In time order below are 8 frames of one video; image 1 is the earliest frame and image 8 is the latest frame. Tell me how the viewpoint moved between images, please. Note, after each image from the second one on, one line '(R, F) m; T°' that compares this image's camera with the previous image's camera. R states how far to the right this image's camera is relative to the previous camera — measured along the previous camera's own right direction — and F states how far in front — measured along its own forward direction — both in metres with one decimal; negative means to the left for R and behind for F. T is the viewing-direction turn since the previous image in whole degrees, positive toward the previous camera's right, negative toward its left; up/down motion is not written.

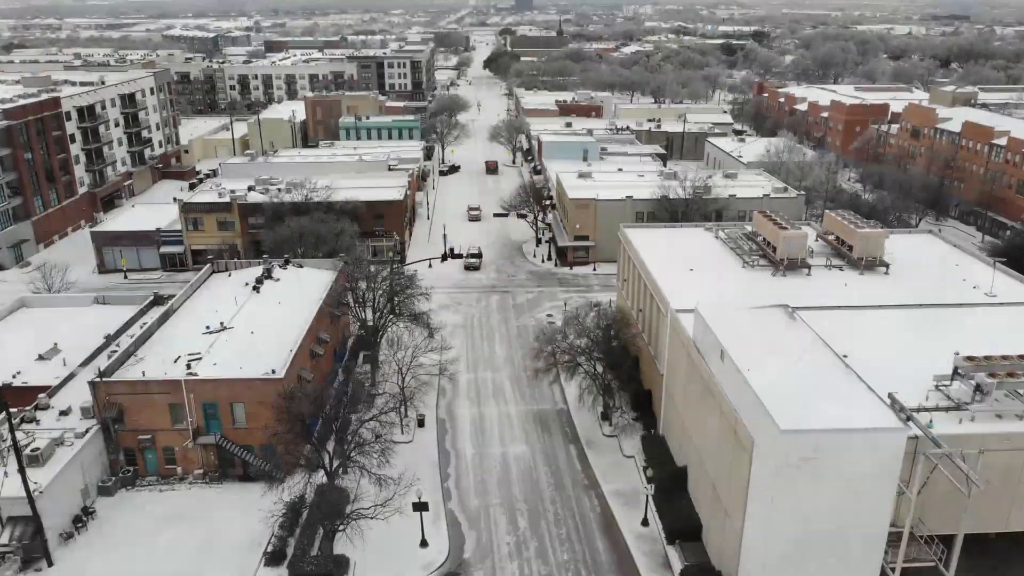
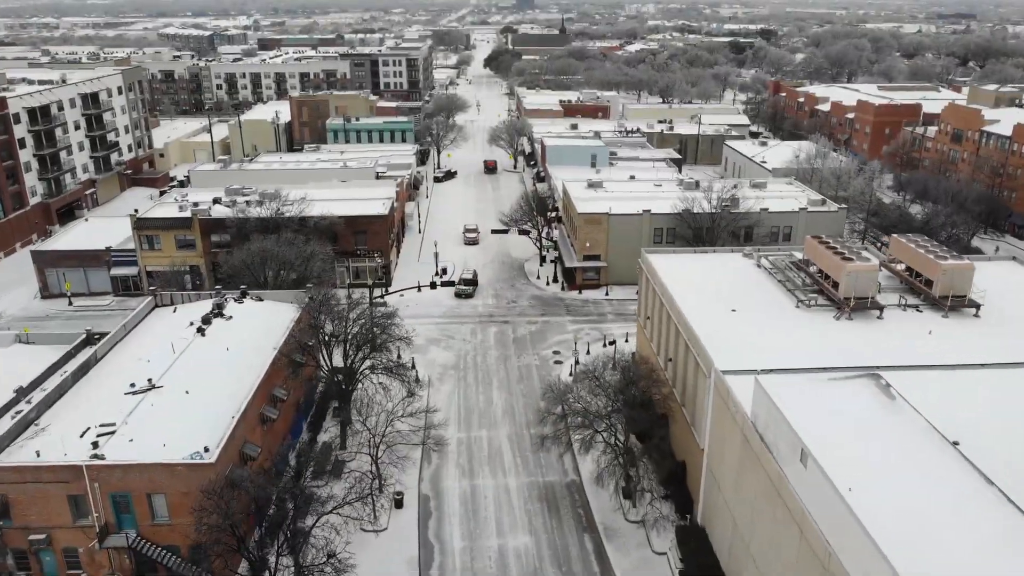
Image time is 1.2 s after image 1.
(+0.1, +8.0) m; 0°
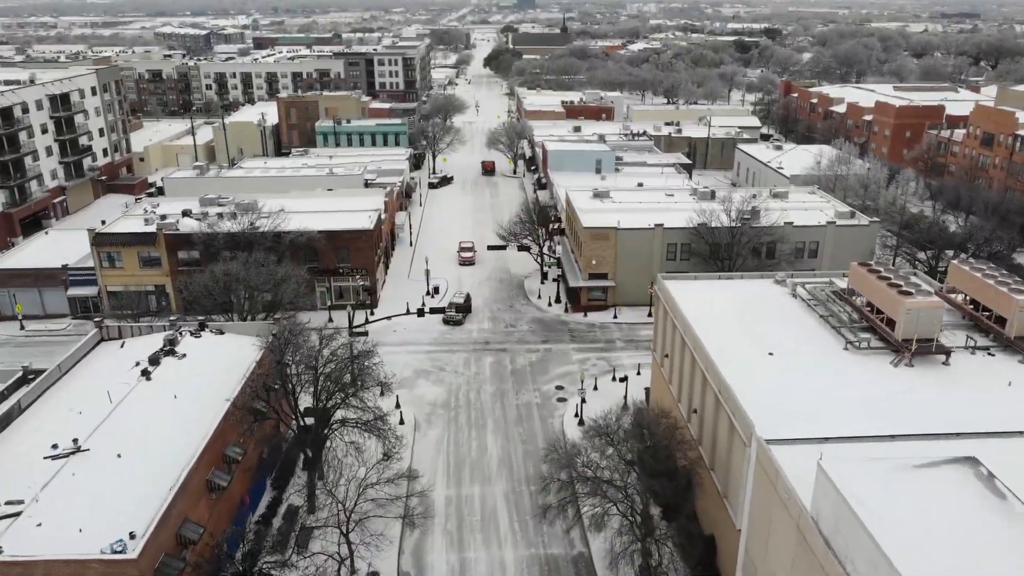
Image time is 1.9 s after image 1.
(+0.2, +5.3) m; 0°
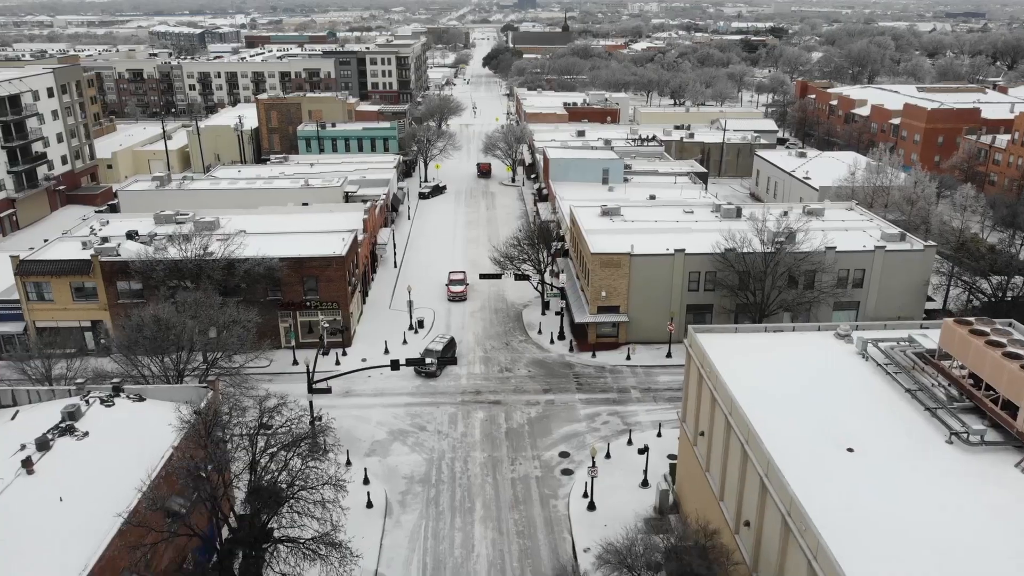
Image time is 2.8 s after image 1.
(+0.3, +7.3) m; 0°
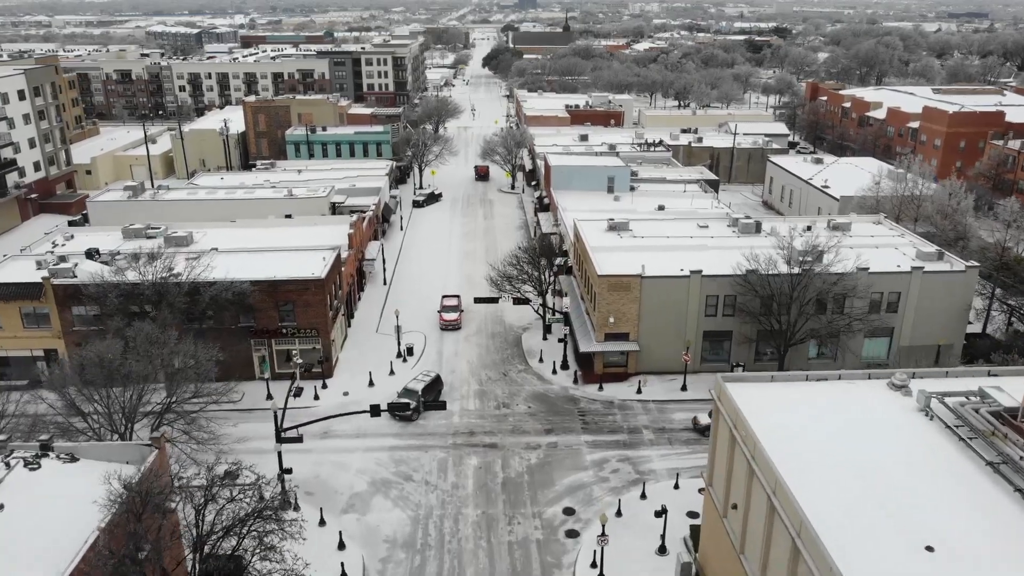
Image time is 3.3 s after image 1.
(+0.1, +4.3) m; 0°
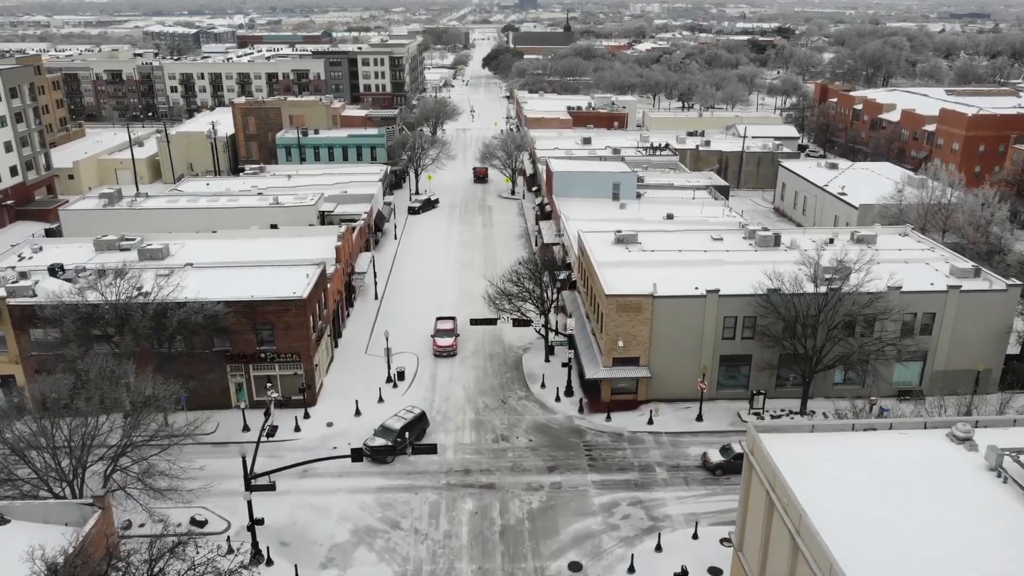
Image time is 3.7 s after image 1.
(0.0, +3.4) m; 0°
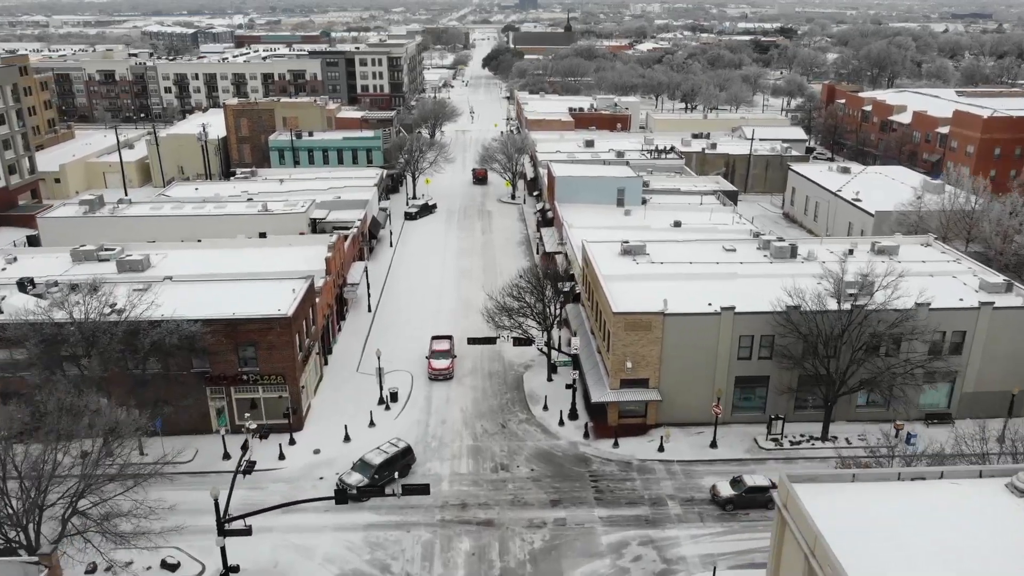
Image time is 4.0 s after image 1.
(0.0, +2.5) m; 0°
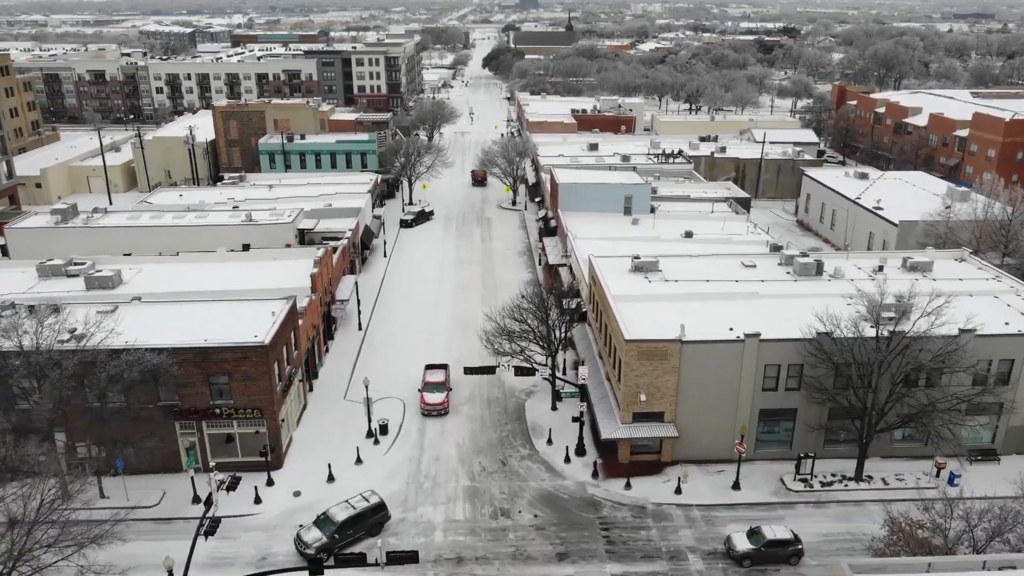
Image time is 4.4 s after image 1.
(0.0, +3.3) m; 0°
